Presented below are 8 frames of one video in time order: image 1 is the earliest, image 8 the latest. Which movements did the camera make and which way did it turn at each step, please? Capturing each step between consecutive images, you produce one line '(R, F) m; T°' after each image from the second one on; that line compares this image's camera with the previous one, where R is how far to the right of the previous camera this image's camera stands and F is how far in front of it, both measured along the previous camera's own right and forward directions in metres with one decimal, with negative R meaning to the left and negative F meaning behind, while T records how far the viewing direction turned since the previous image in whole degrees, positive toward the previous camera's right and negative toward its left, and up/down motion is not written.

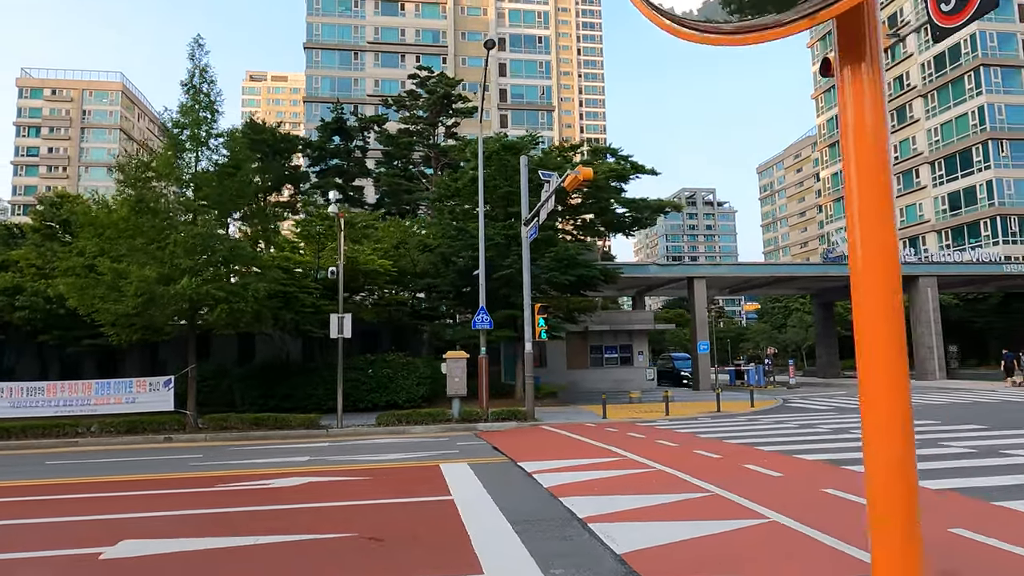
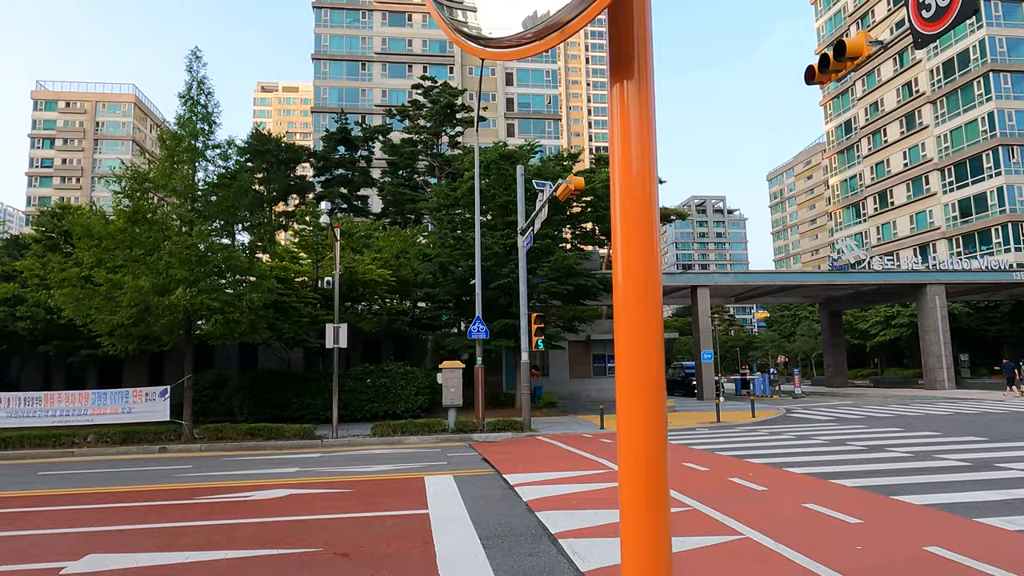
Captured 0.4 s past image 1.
(+0.5, +0.1) m; -1°
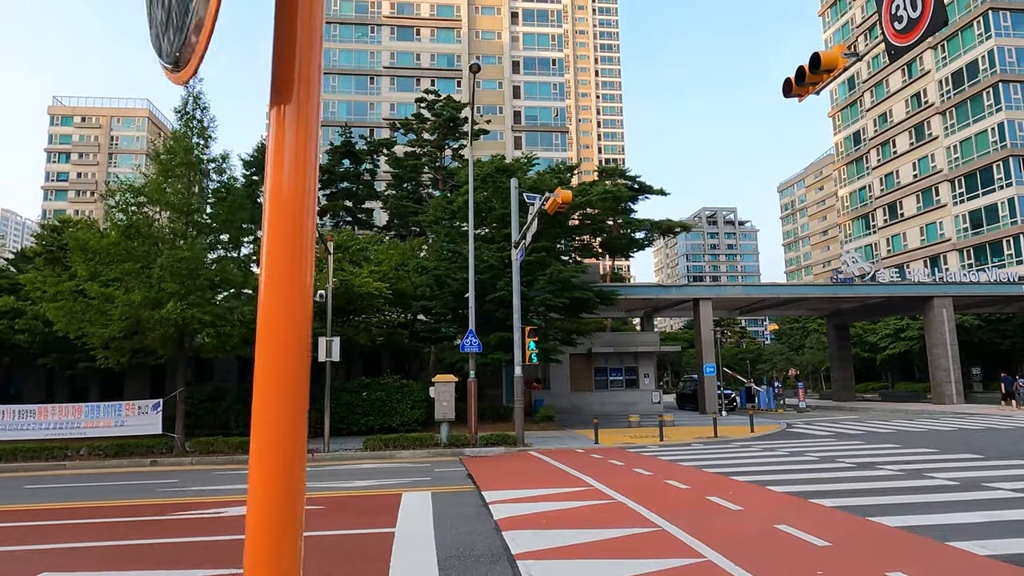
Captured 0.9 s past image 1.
(+0.6, +0.1) m; -1°
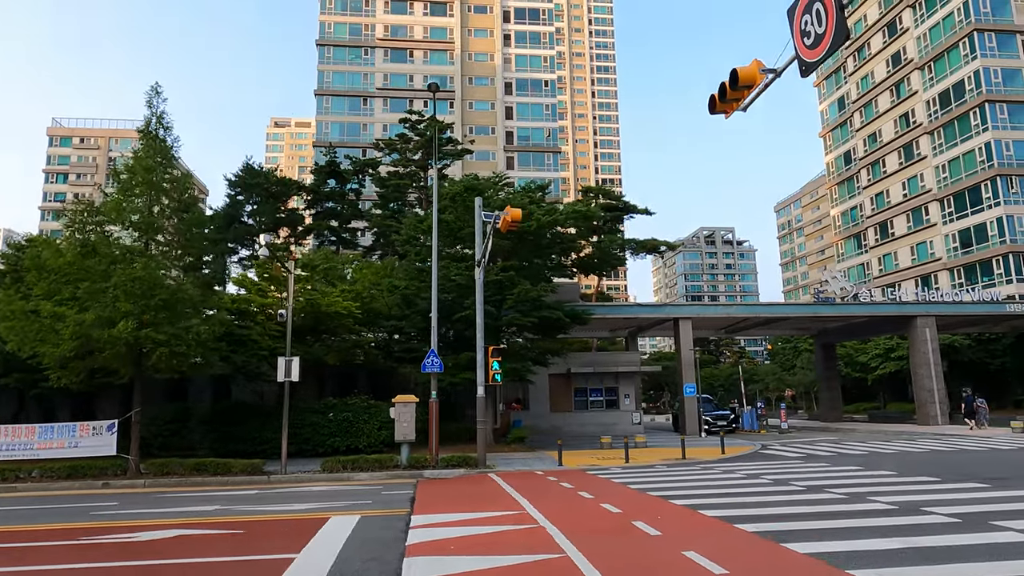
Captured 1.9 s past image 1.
(+1.2, +0.2) m; 0°
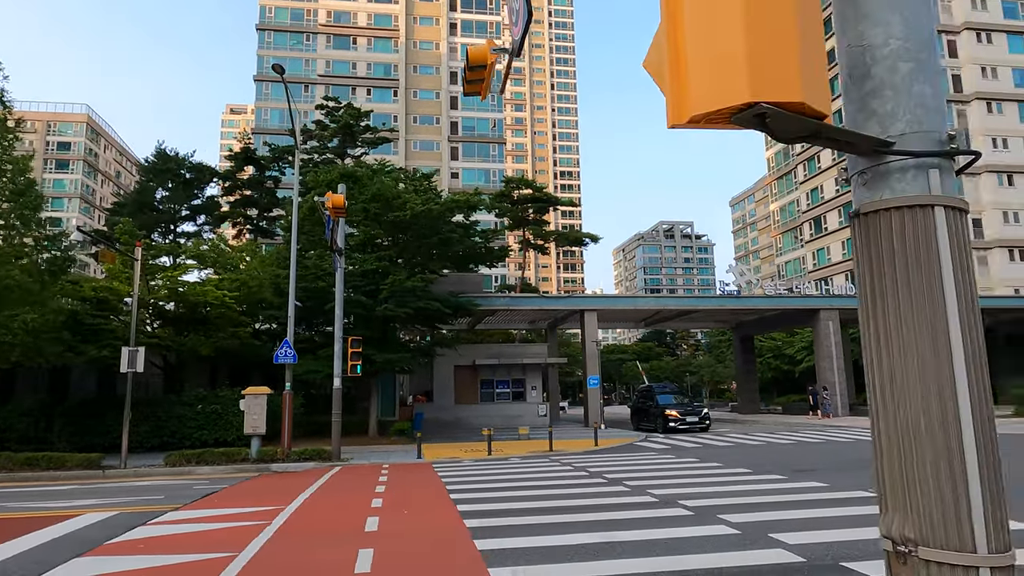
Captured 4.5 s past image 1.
(+3.4, +0.3) m; +2°
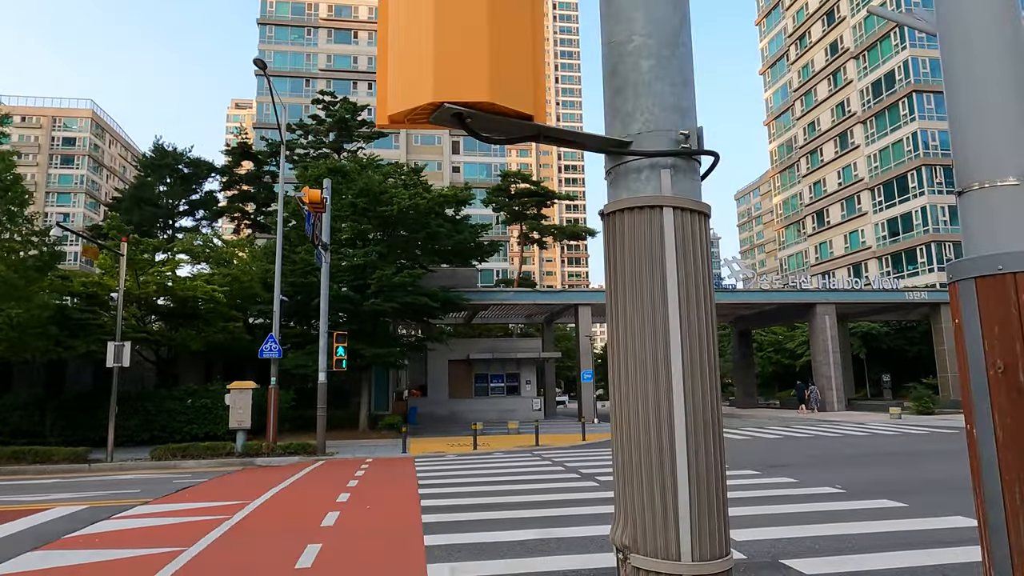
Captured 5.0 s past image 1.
(+0.7, 0.0) m; -1°
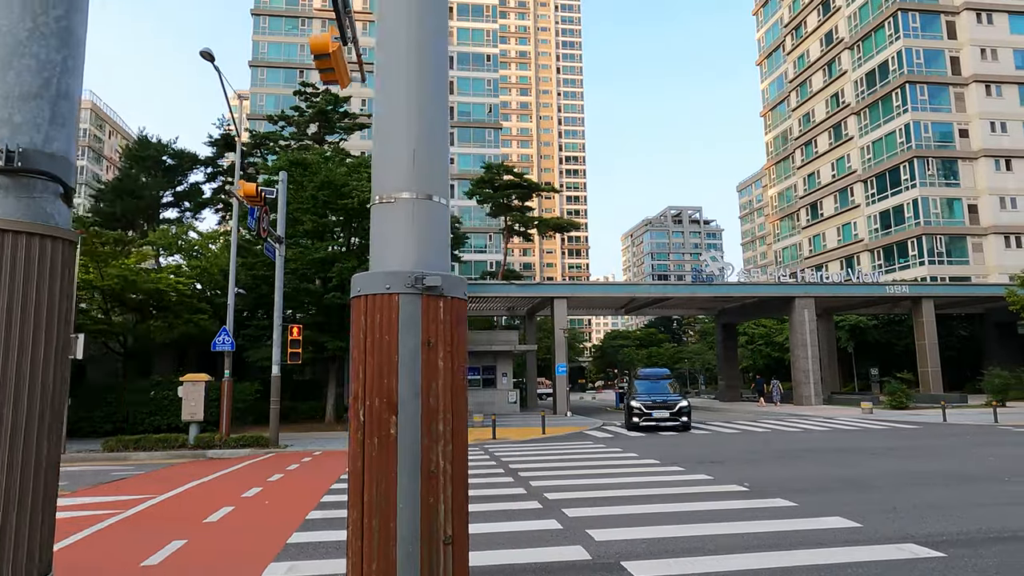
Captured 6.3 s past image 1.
(+1.6, +0.1) m; -1°
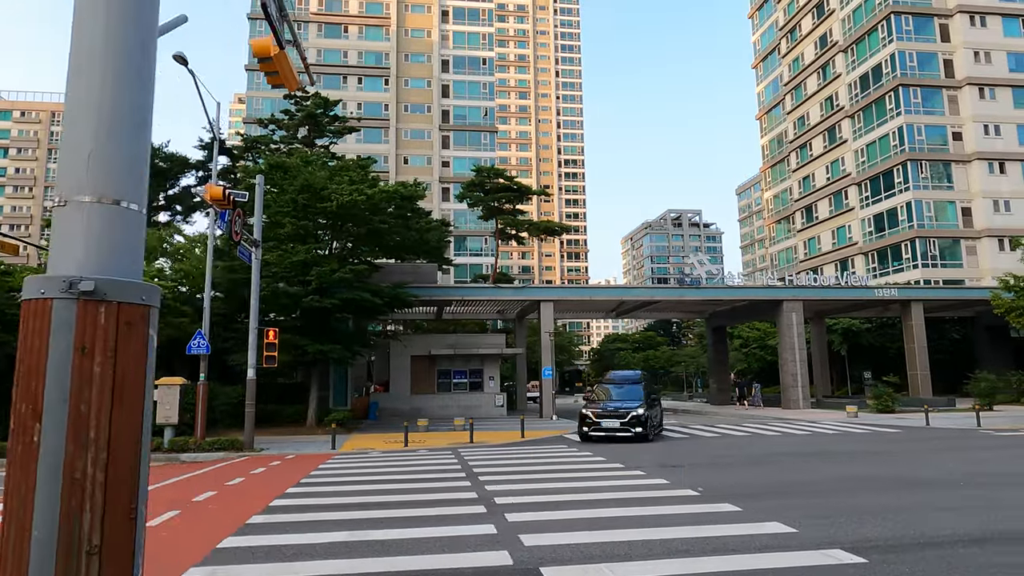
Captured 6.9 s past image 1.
(+0.8, 0.0) m; 0°
